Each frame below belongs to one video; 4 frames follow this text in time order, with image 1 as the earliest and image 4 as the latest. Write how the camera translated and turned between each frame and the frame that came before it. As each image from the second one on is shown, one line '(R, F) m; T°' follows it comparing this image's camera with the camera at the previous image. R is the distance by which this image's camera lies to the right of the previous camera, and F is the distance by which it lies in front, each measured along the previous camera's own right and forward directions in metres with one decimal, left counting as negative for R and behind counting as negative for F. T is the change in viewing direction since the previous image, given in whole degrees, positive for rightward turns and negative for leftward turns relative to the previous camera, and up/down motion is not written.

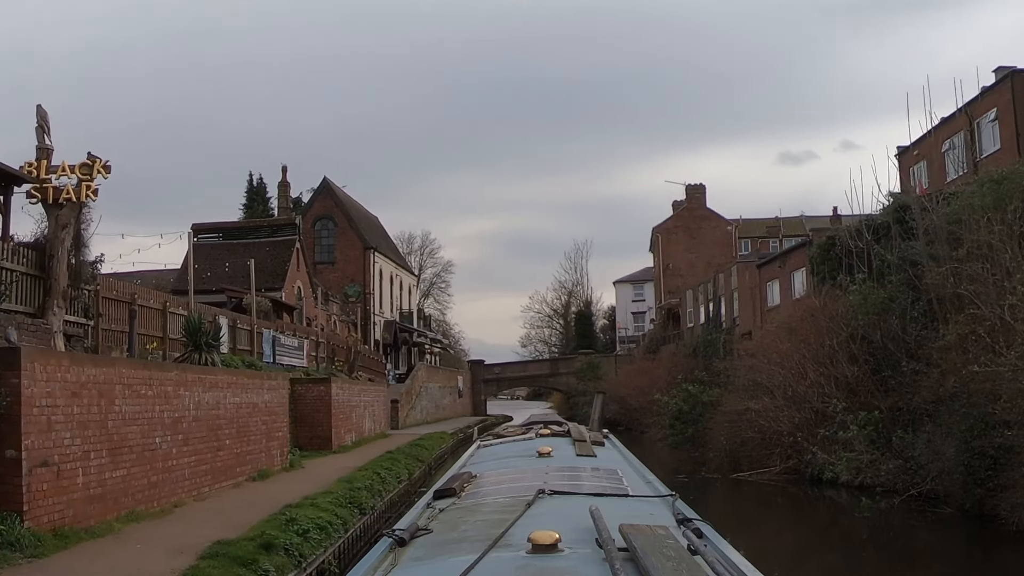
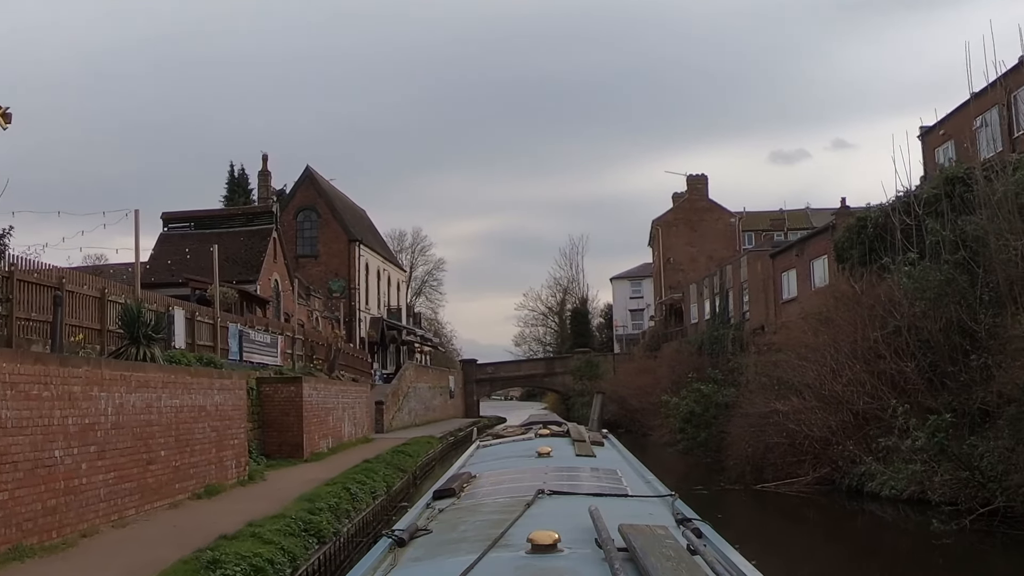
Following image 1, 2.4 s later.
(0.0, +2.4) m; 0°
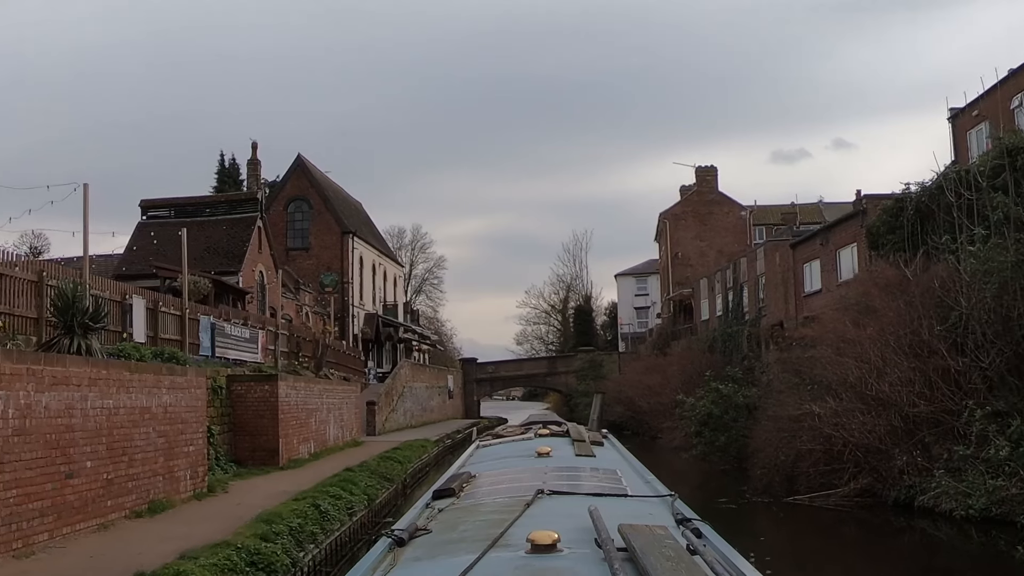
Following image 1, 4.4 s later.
(0.0, +2.0) m; 0°
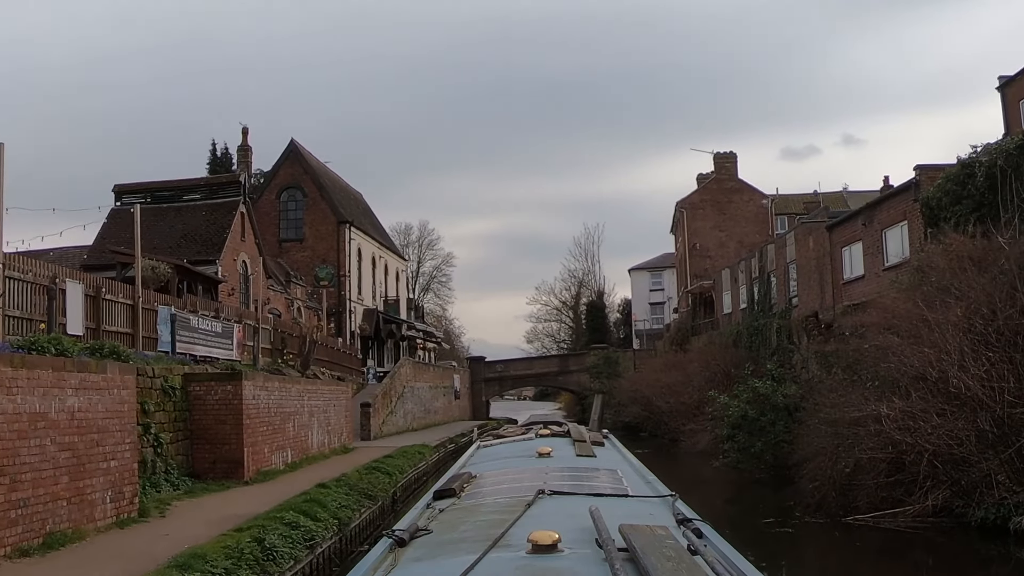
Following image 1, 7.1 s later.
(+0.1, +2.5) m; -1°
